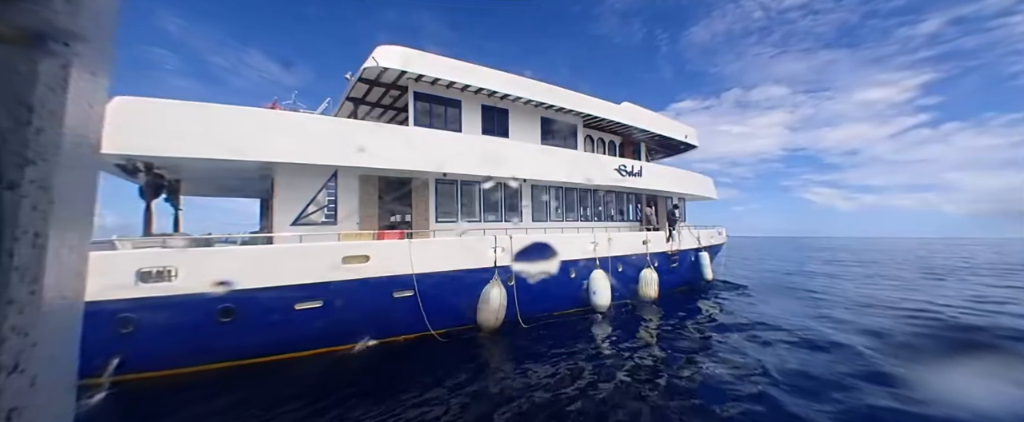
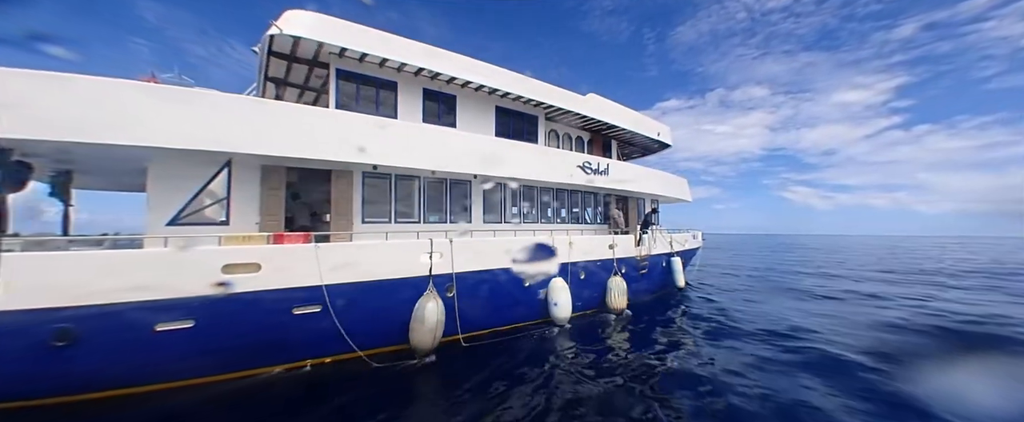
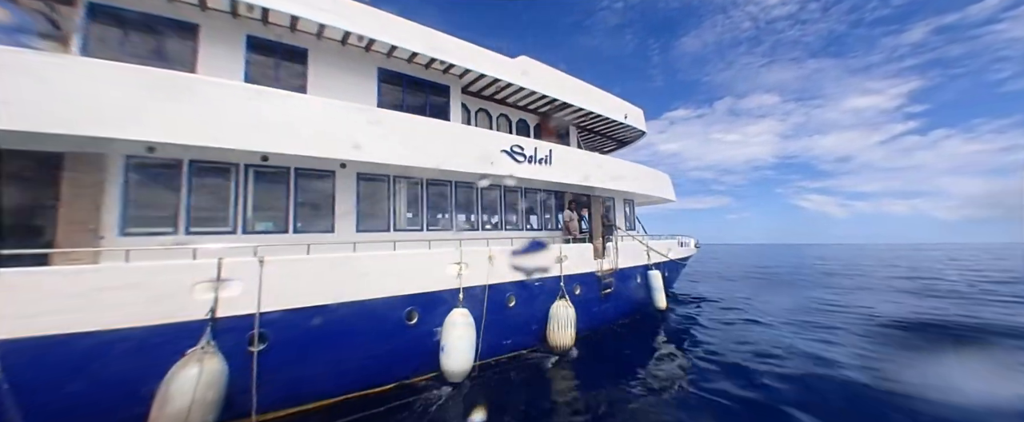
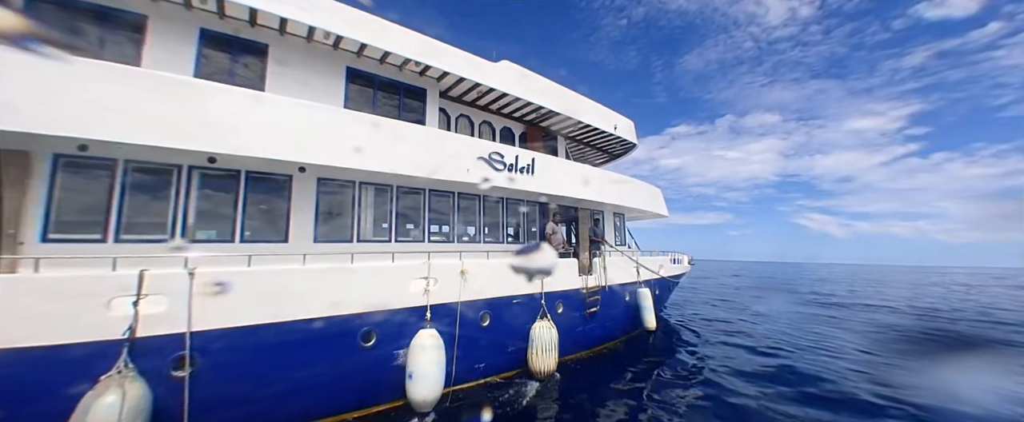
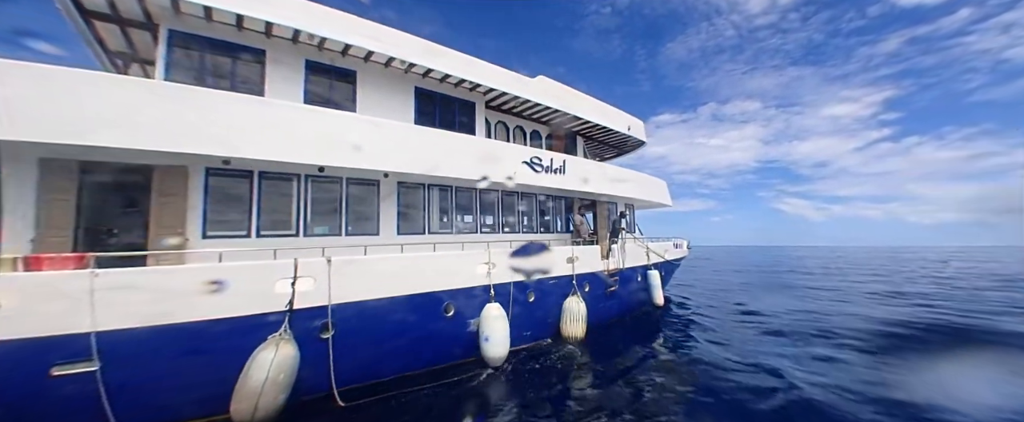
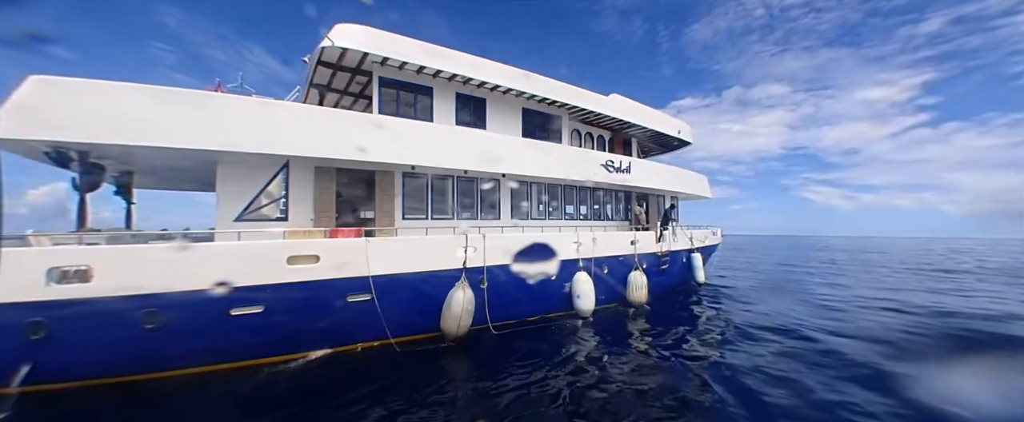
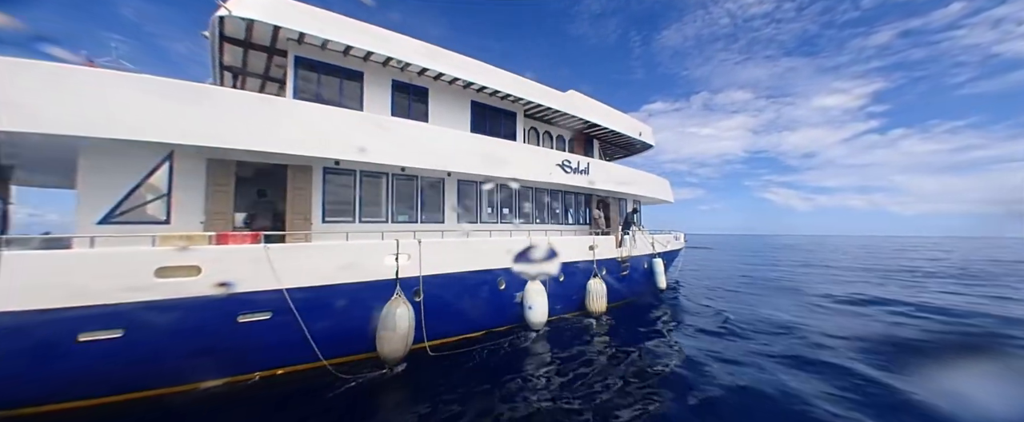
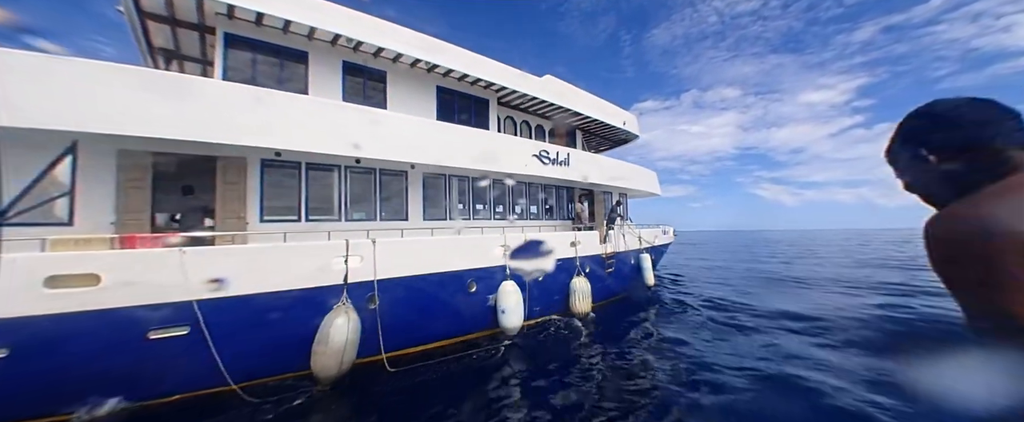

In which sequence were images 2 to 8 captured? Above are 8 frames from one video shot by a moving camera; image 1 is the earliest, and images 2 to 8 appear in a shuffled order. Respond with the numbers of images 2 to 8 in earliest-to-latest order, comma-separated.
6, 2, 7, 8, 5, 3, 4
